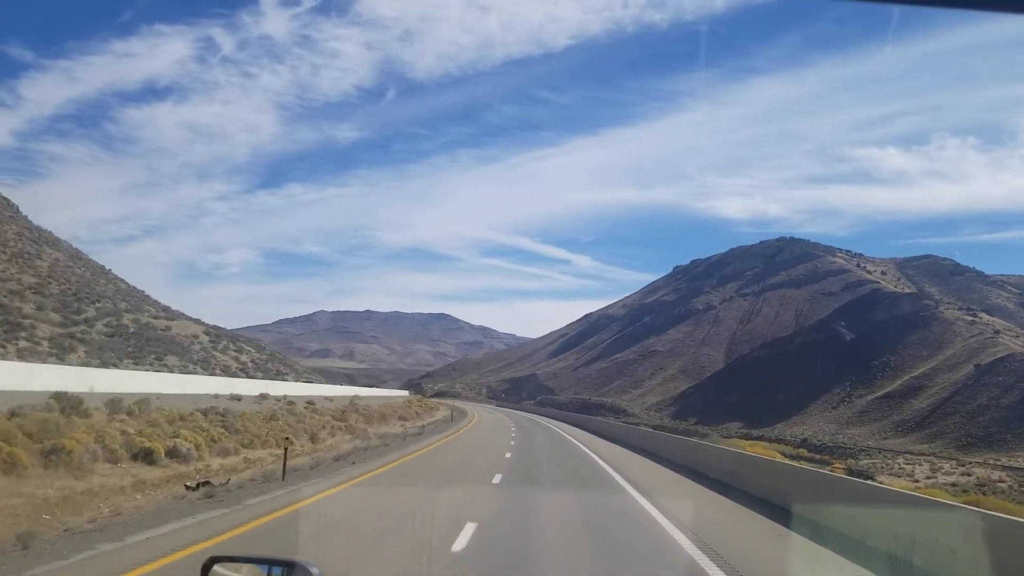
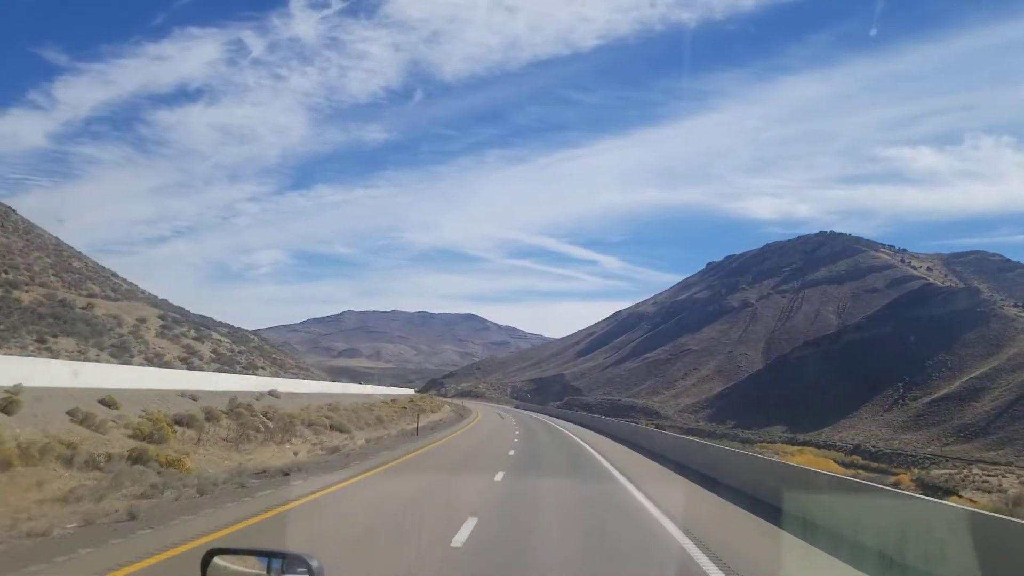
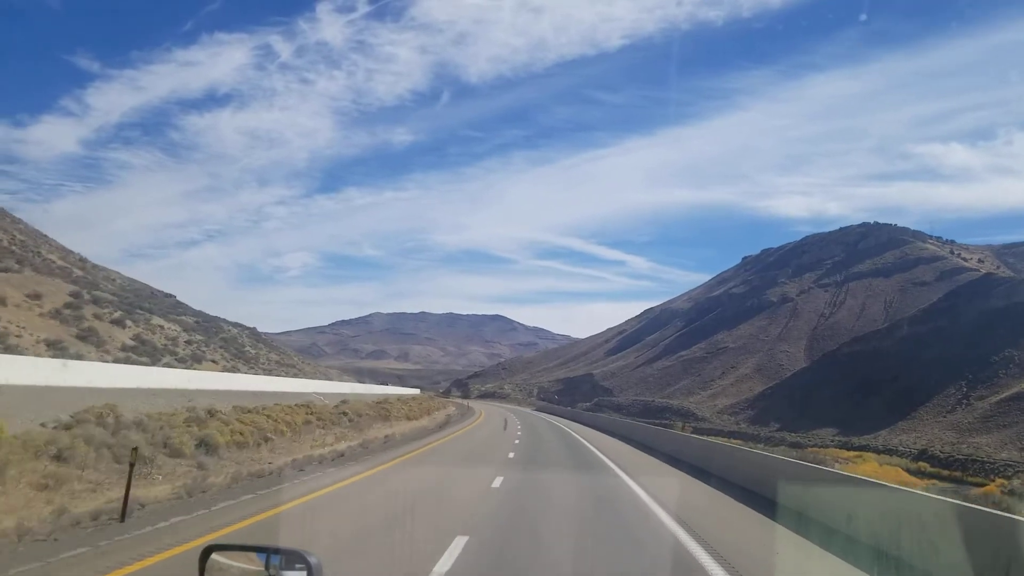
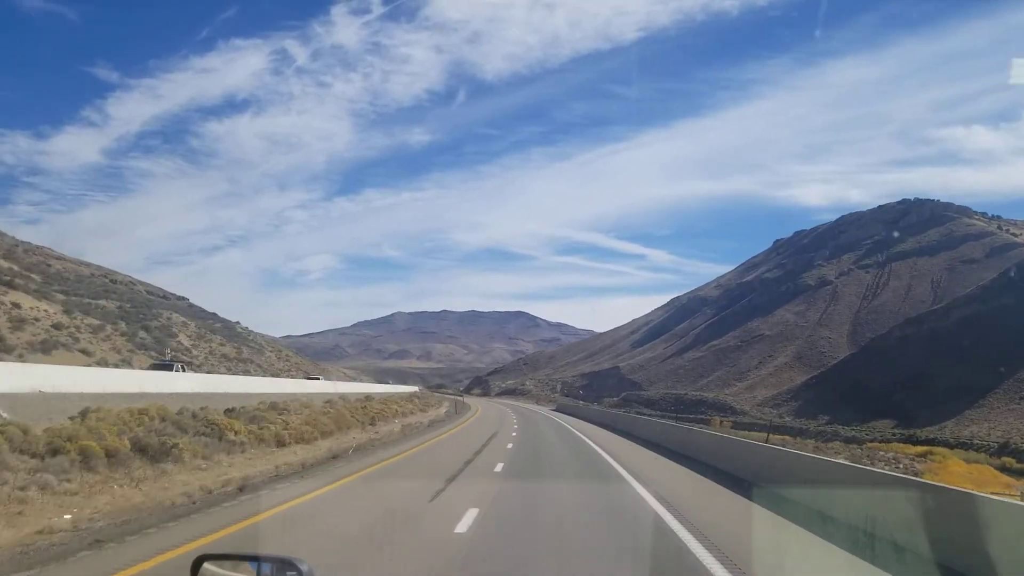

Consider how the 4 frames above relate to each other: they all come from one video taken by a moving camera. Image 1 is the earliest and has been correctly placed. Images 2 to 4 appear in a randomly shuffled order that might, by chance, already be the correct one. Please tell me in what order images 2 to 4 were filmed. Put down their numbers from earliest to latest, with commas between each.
2, 3, 4
